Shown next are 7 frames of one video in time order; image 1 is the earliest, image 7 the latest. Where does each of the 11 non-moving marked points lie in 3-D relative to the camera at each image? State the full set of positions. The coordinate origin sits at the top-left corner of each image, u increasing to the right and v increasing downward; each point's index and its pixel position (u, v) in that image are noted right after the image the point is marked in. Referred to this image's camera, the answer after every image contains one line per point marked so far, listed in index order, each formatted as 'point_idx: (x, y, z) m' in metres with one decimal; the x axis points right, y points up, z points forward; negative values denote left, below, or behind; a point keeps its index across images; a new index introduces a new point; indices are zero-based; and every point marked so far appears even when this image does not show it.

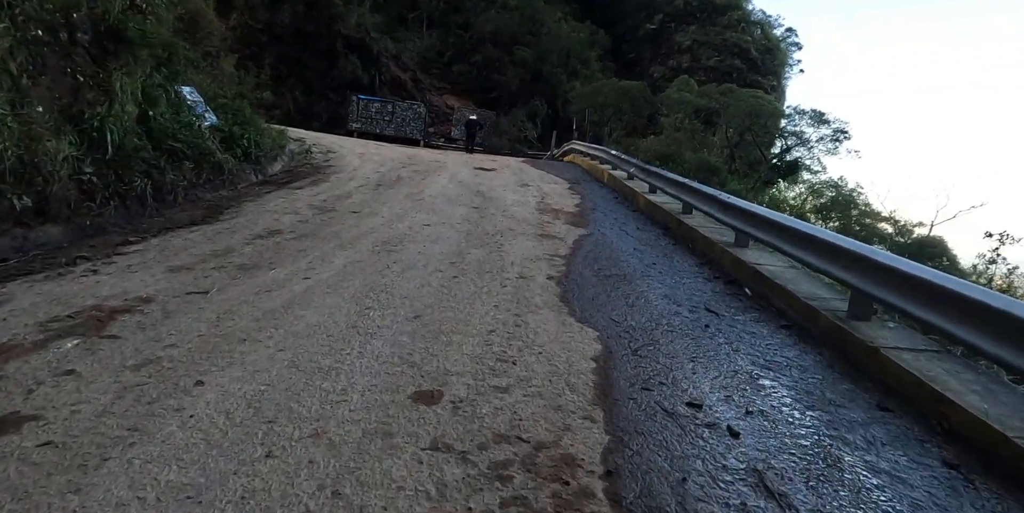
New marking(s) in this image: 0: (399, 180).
0: (-2.1, +1.5, +12.1) m
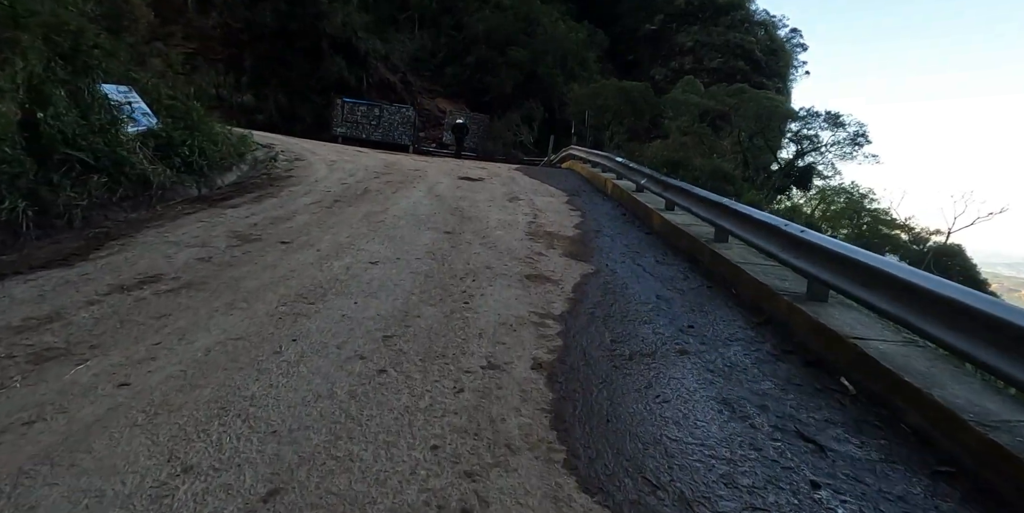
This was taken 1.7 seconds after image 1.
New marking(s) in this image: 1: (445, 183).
0: (-2.3, +1.0, +10.2) m
1: (-1.2, +1.4, +11.8) m
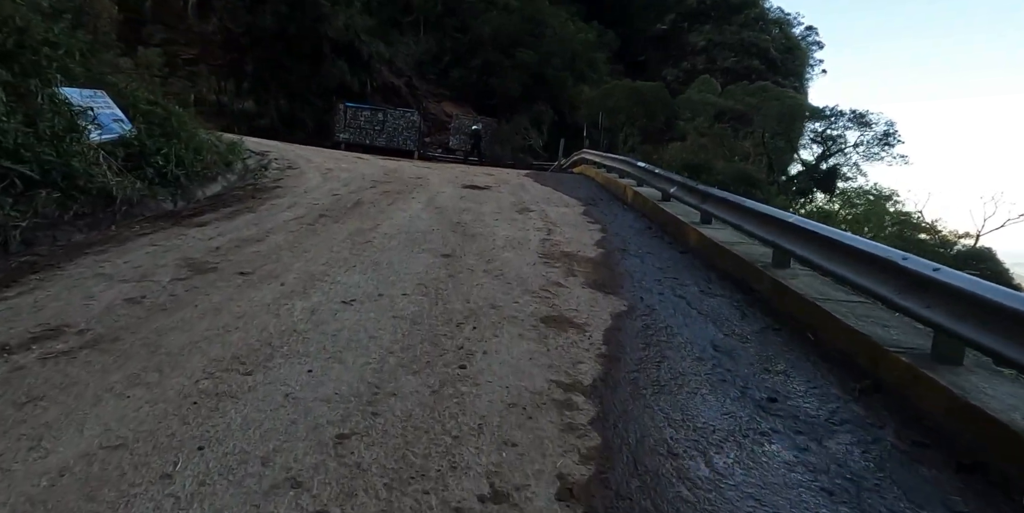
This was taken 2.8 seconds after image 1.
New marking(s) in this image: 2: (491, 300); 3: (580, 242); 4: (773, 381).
0: (-2.2, +0.7, +9.0) m
1: (-1.1, +1.1, +10.7) m
2: (-0.1, -0.3, +4.5) m
3: (+0.7, +0.2, +7.0) m
4: (+1.4, -0.7, +3.4) m
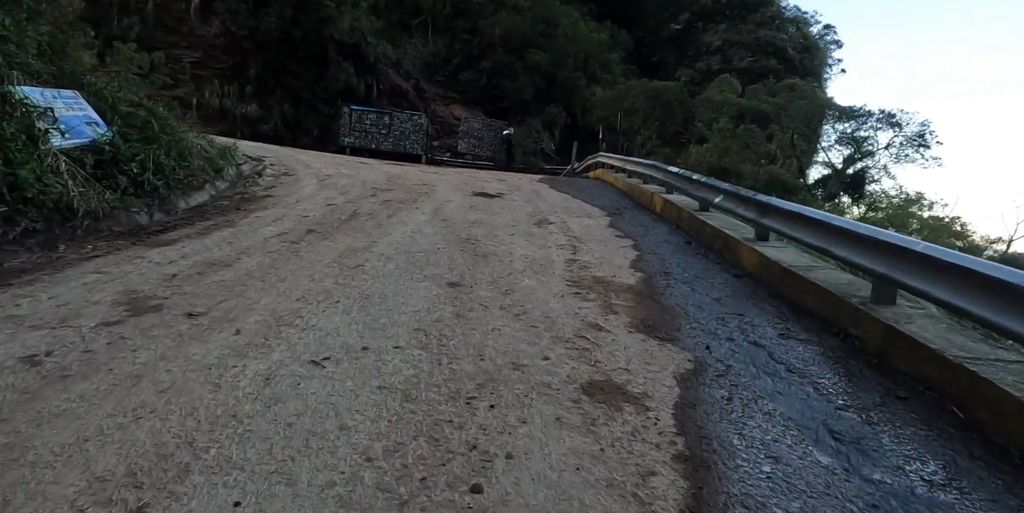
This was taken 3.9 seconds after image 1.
0: (-2.0, +0.5, +7.9) m
1: (-0.8, +0.8, +9.5) m
2: (0.0, -0.5, +3.3) m
3: (+0.9, -0.1, +5.9) m
4: (+1.5, -0.9, +2.3) m
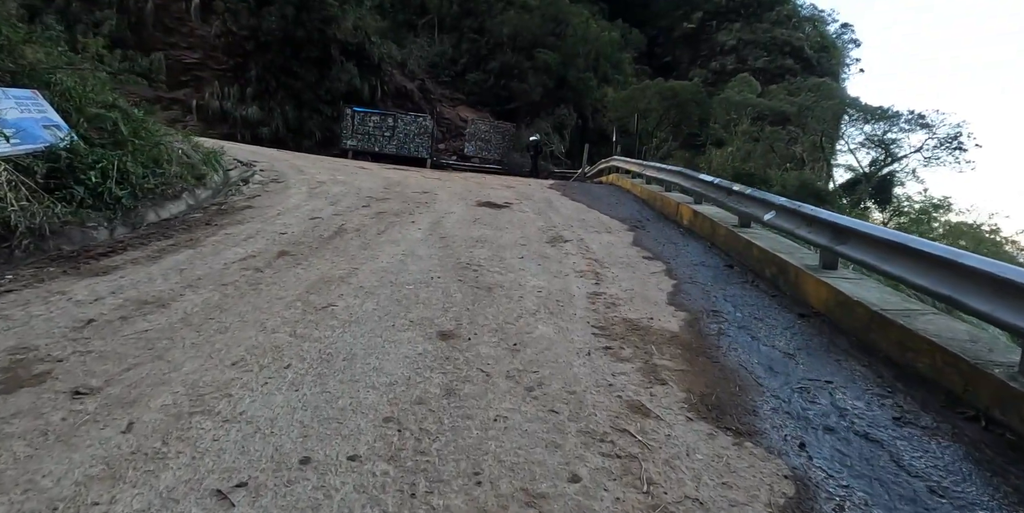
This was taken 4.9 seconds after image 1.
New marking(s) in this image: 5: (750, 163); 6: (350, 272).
0: (-1.9, +0.2, +6.9) m
1: (-0.7, +0.6, +8.5) m
2: (0.0, -0.8, +2.2) m
3: (+1.0, -0.3, +4.8) m
4: (+1.6, -1.1, +1.2) m
5: (+7.2, +2.9, +19.3) m
6: (-1.3, -0.1, +5.1) m
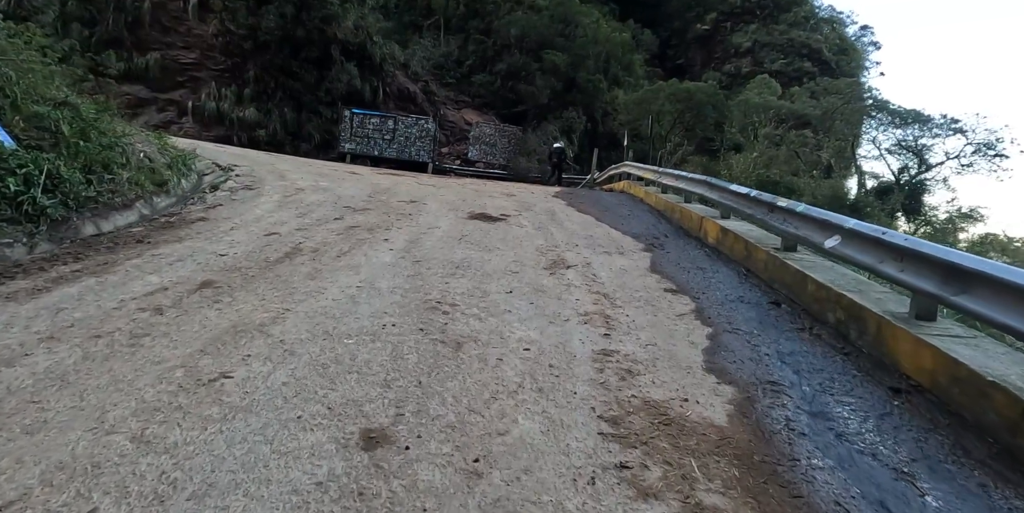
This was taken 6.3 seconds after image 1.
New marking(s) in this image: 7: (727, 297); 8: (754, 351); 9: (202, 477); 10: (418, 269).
0: (-2.0, 0.0, +5.6) m
1: (-0.8, +0.3, +7.2) m
2: (-0.1, -1.0, +1.0) m
3: (+0.9, -0.6, +3.5) m
4: (+1.4, -1.3, -0.1) m
5: (+7.3, +2.5, +17.9) m
6: (-1.4, -0.4, +3.8) m
7: (+1.7, -0.3, +4.9) m
8: (+1.4, -0.5, +3.7) m
9: (-1.0, -0.7, +2.1) m
10: (-0.8, -0.1, +5.3) m
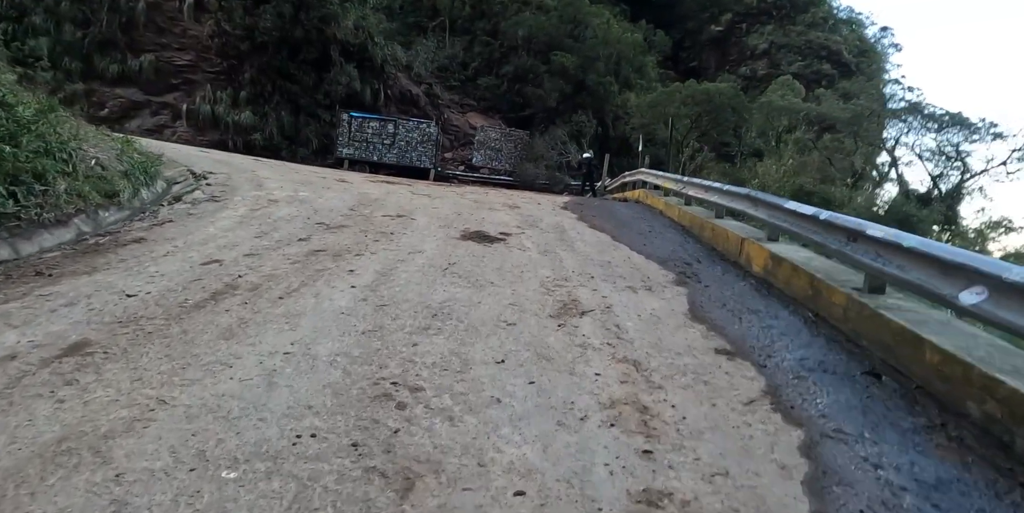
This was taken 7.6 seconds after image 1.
0: (-2.0, -0.3, +4.3) m
1: (-0.8, 0.0, +5.9) m
2: (-0.2, -1.2, -0.4) m
3: (+0.8, -0.8, +2.1) m
4: (+1.3, -1.6, -1.5) m
5: (+7.4, +2.1, +16.5) m
6: (-1.5, -0.6, +2.5) m
7: (+1.6, -0.6, +3.6) m
8: (+1.3, -0.8, +2.3) m
9: (-1.1, -1.0, +0.8) m
10: (-0.8, -0.4, +4.0) m
